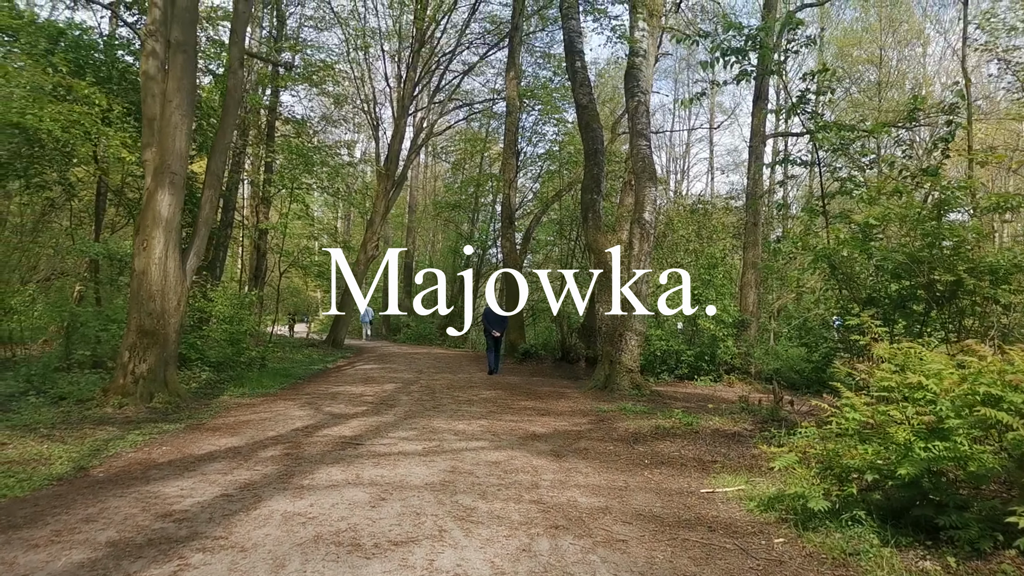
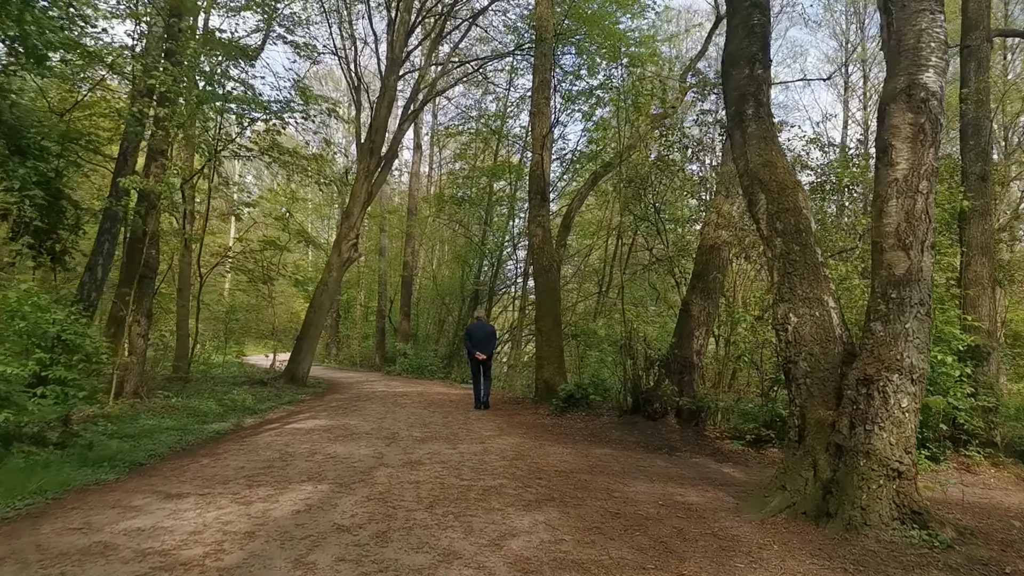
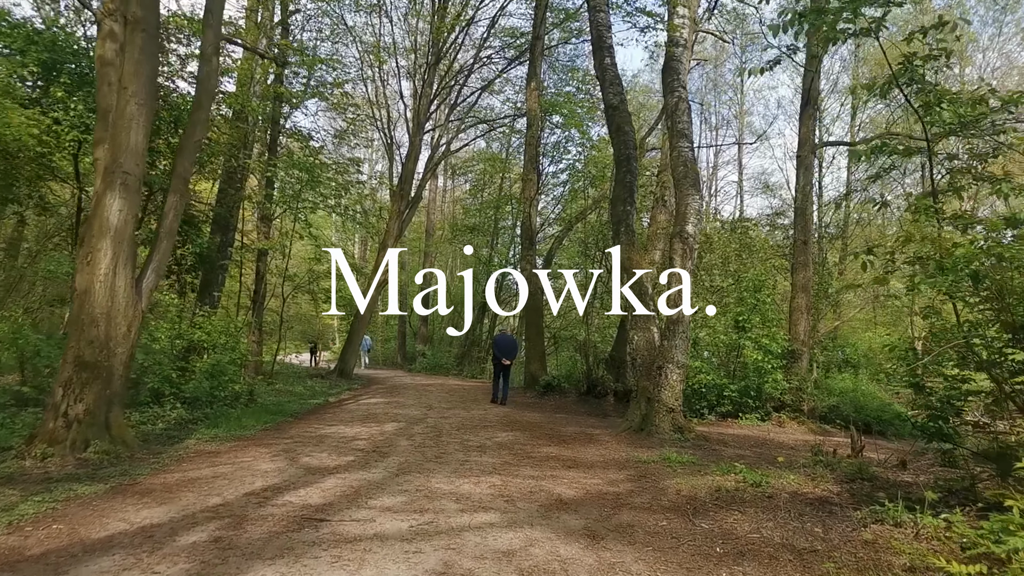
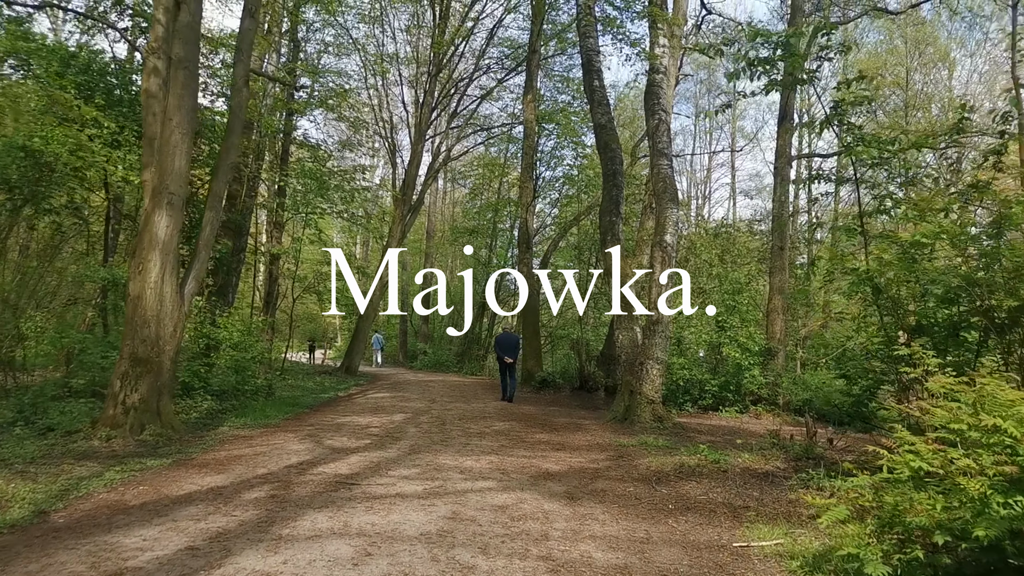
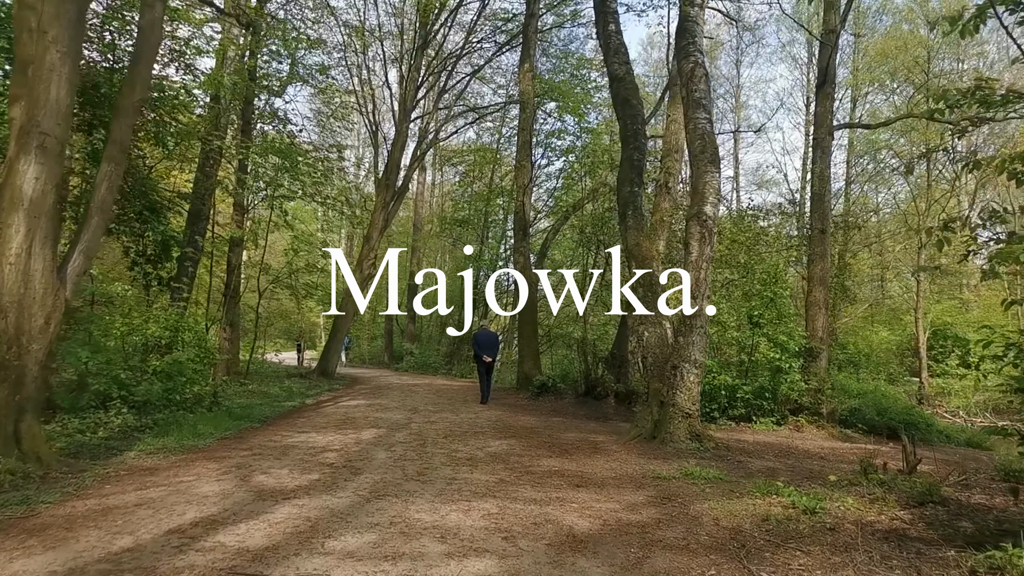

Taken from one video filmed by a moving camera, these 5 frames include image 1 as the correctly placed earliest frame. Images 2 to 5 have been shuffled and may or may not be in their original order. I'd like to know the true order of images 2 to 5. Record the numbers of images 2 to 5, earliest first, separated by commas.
4, 3, 5, 2
